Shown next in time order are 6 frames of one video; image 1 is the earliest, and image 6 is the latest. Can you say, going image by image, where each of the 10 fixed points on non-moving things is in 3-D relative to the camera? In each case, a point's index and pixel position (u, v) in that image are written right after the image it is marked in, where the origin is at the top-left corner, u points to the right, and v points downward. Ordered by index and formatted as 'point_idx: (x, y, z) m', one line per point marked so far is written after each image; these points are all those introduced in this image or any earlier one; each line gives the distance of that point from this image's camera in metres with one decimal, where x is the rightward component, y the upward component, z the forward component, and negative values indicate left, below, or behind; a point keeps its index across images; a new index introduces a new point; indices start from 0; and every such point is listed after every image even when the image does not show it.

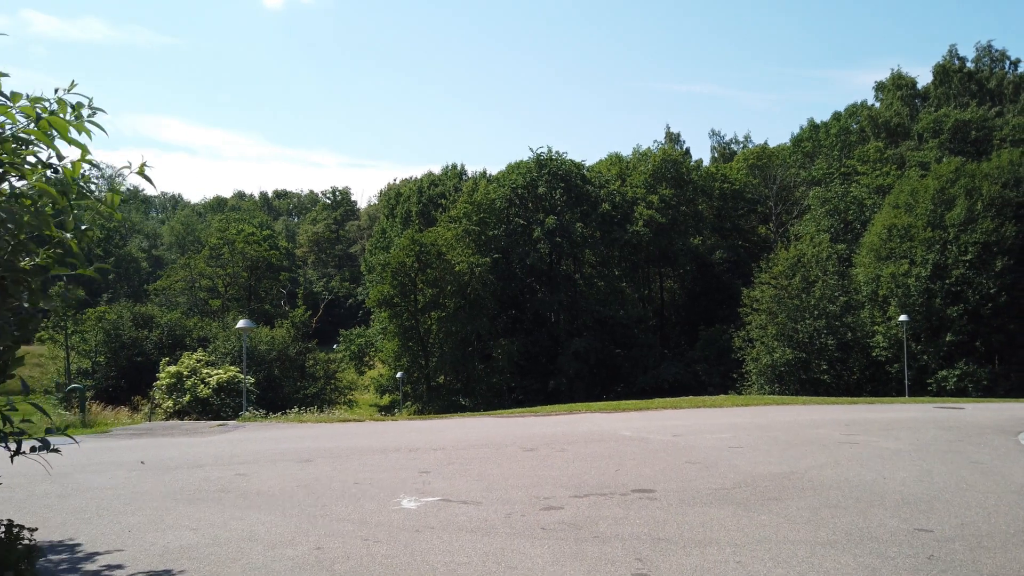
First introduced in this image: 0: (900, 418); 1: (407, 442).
0: (+7.1, -2.4, +13.8) m
1: (-1.4, -2.1, +10.4) m
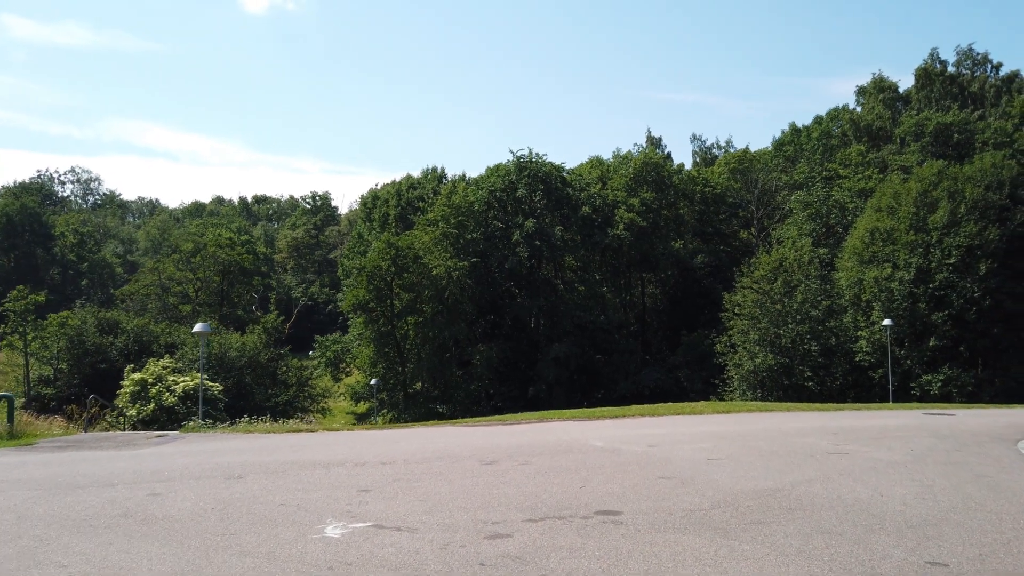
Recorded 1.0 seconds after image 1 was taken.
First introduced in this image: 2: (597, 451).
0: (+6.5, -2.4, +13.0) m
1: (-1.9, -2.1, +9.4) m
2: (+1.1, -2.1, +9.6) m
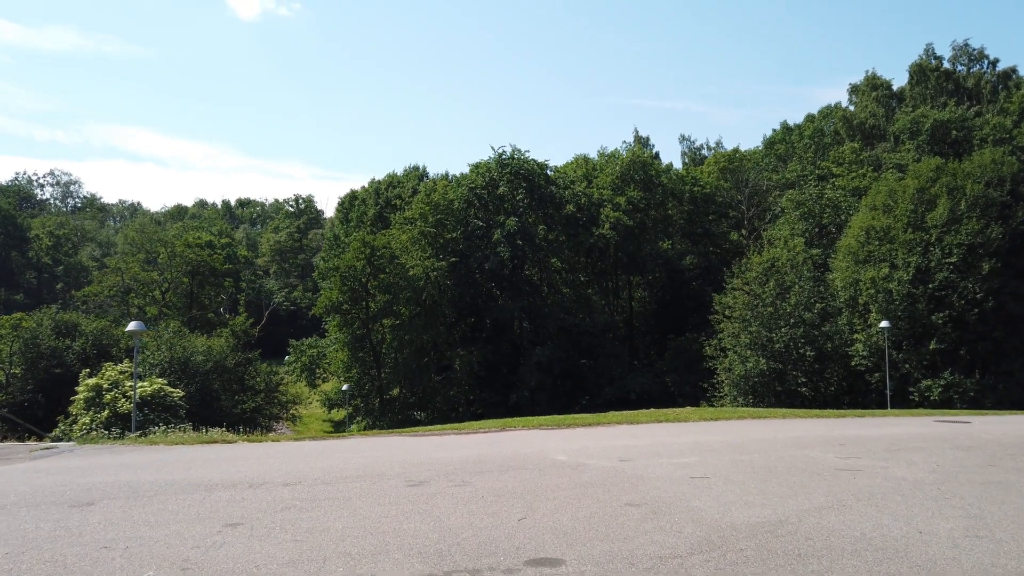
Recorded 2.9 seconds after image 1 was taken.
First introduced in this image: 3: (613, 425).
0: (+5.8, -2.2, +11.4) m
1: (-2.6, -1.9, +7.7) m
2: (+0.5, -1.9, +7.9) m
3: (+1.7, -2.3, +12.6) m
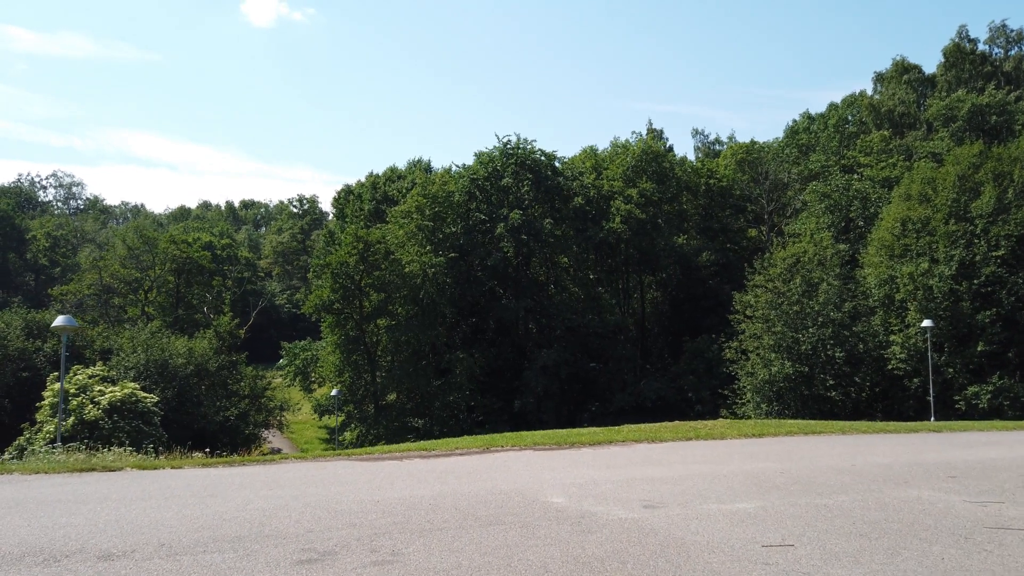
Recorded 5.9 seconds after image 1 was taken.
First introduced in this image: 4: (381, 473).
0: (+5.7, -1.9, +8.6) m
1: (-2.8, -1.6, +5.0) m
2: (+0.3, -1.6, +5.1) m
3: (+1.5, -2.0, +9.8) m
4: (-1.3, -1.9, +7.7) m
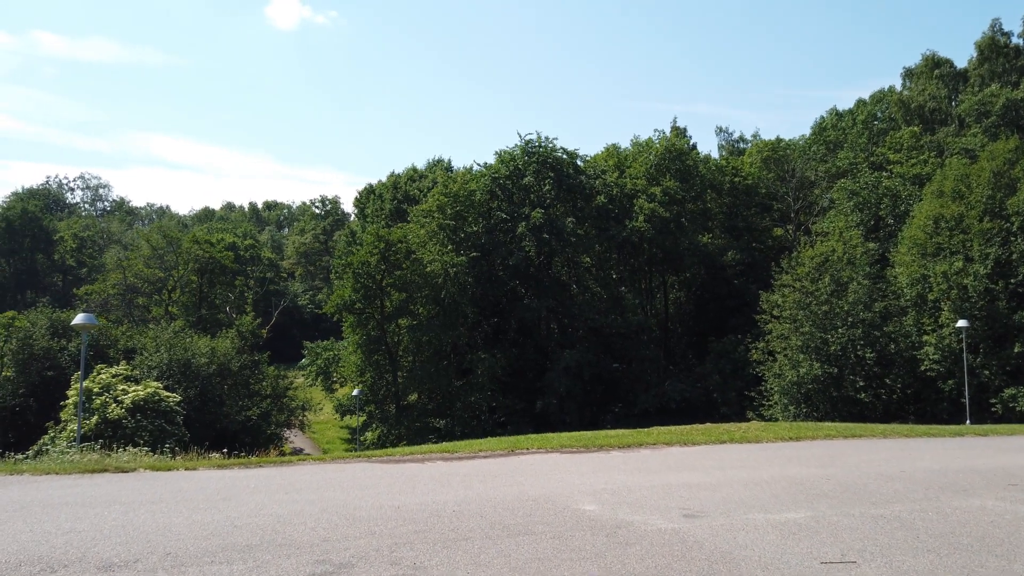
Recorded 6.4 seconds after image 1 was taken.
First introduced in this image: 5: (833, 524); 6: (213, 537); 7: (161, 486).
0: (+6.0, -1.9, +8.0) m
1: (-2.6, -1.5, +4.7) m
2: (+0.4, -1.5, +4.8) m
3: (+1.8, -2.0, +9.4) m
4: (-1.1, -1.8, +7.3) m
5: (+2.1, -1.5, +4.9) m
6: (-1.8, -1.5, +4.7) m
7: (-3.1, -1.8, +6.7) m
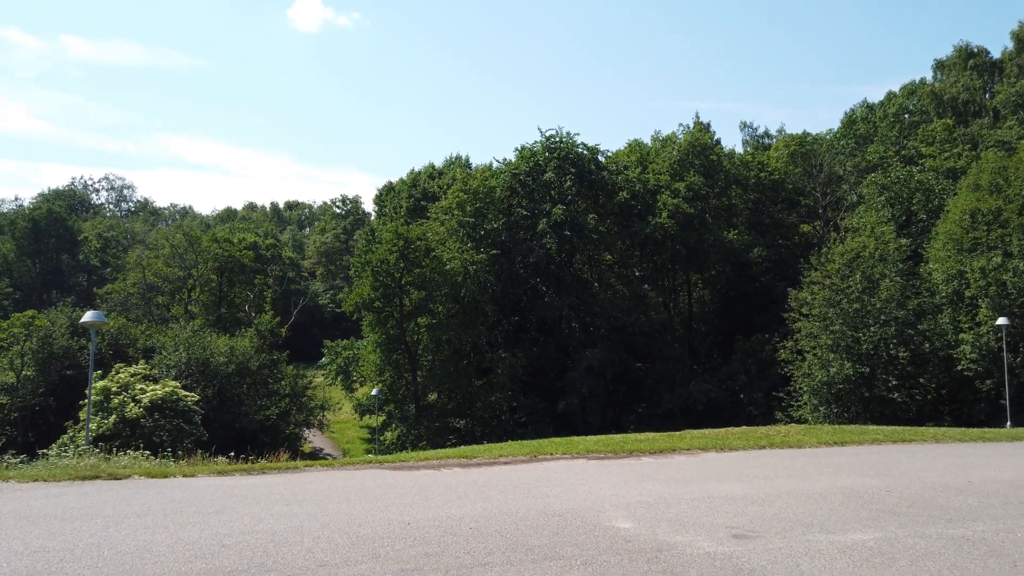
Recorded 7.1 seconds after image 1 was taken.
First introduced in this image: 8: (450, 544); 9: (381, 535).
0: (+6.2, -1.8, +7.3) m
1: (-2.5, -1.5, +4.2) m
2: (+0.6, -1.4, +4.1) m
3: (+2.1, -1.9, +8.7) m
4: (-0.9, -1.7, +6.8) m
5: (+2.2, -1.4, +4.2) m
6: (-1.7, -1.5, +4.1) m
7: (-2.9, -1.7, +6.2) m
8: (-0.4, -1.5, +4.4) m
9: (-0.8, -1.5, +4.7) m
